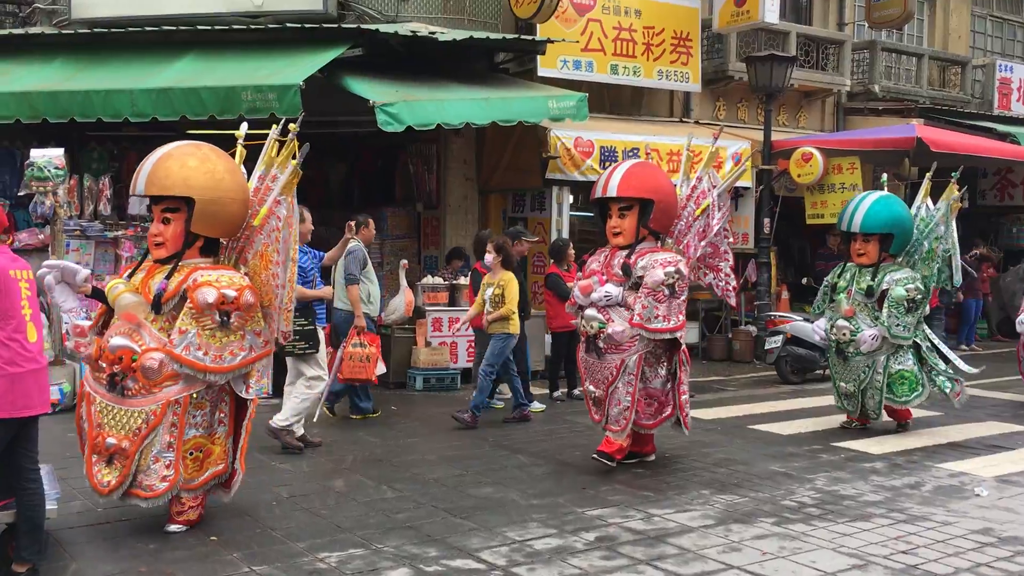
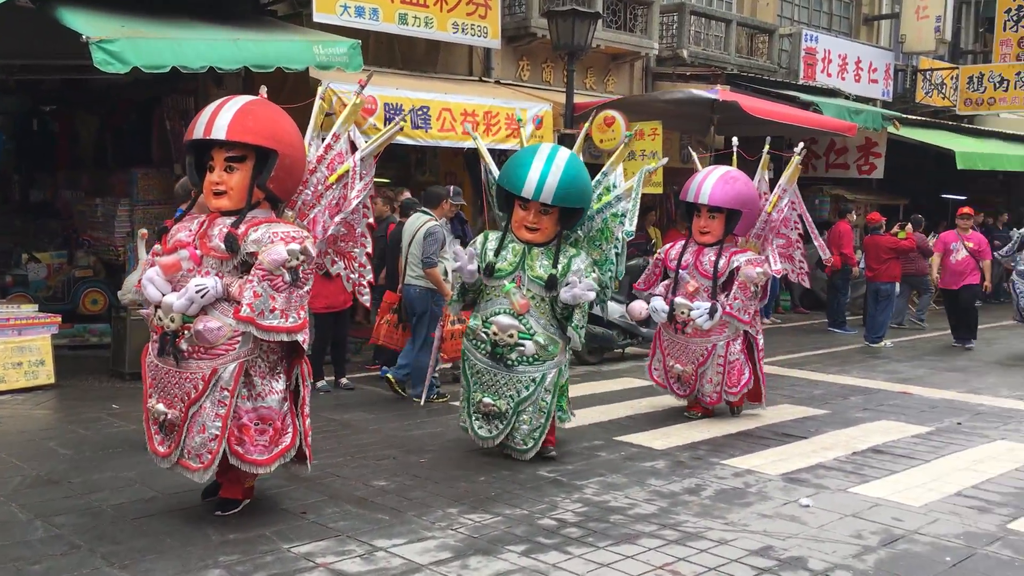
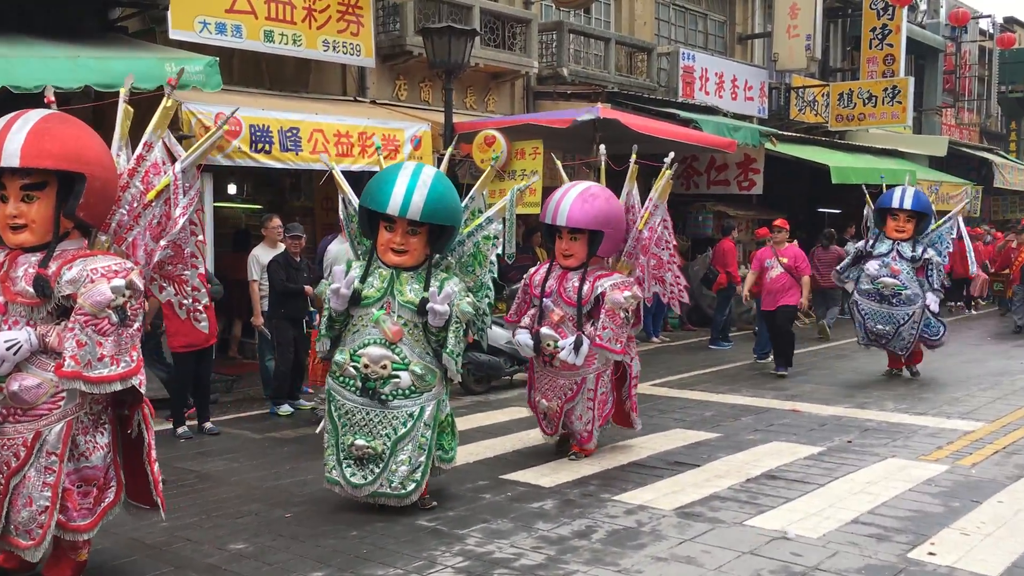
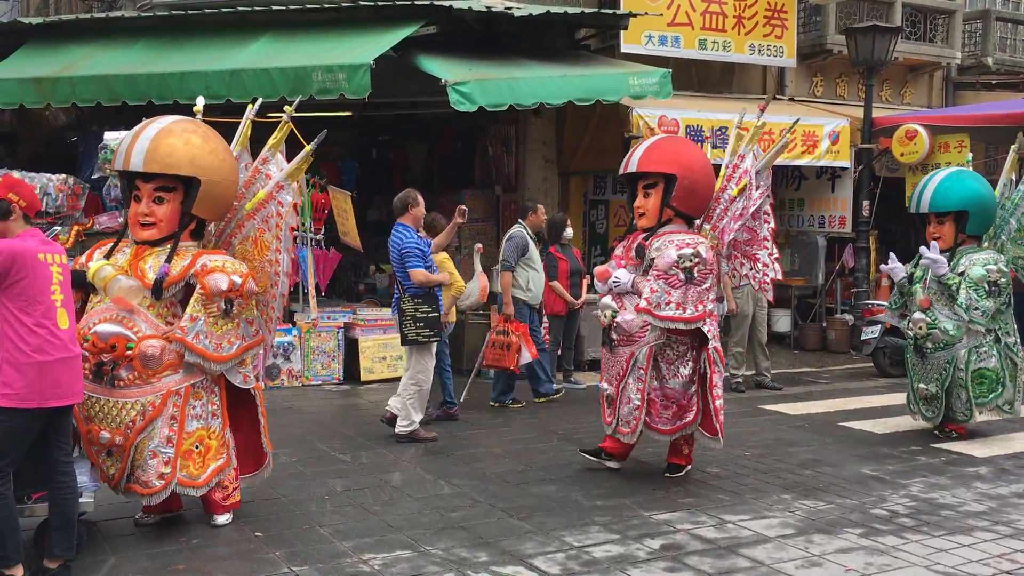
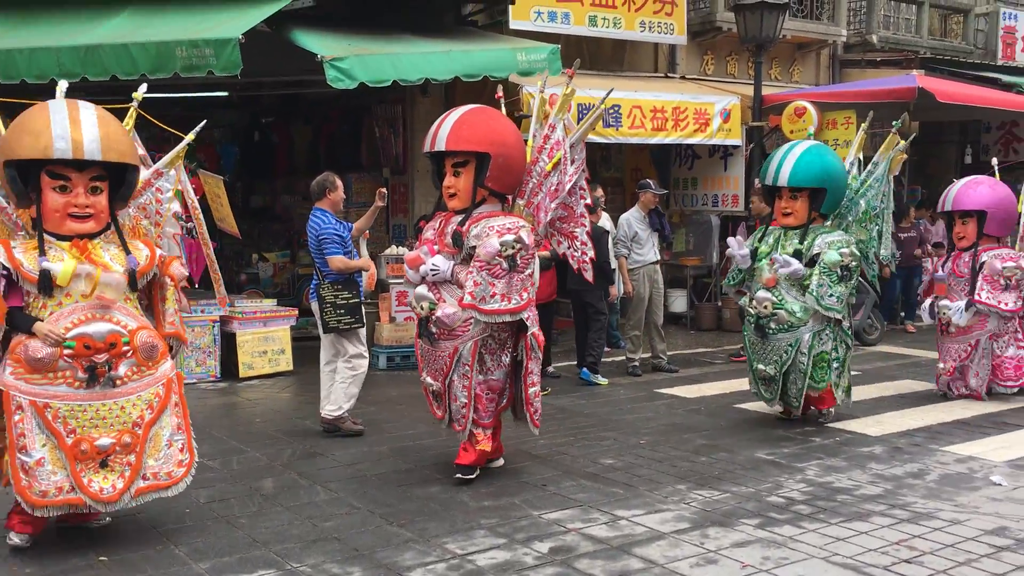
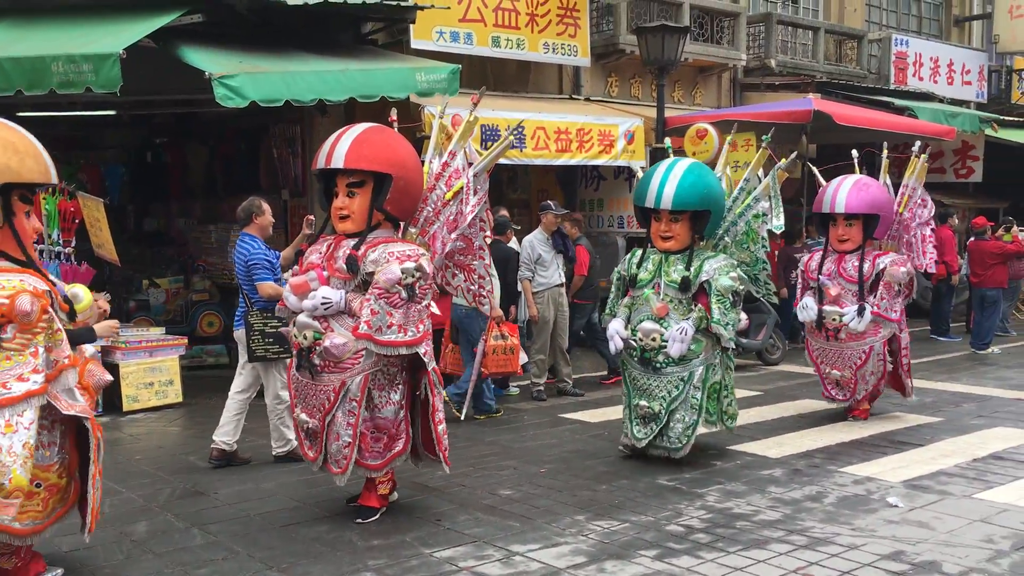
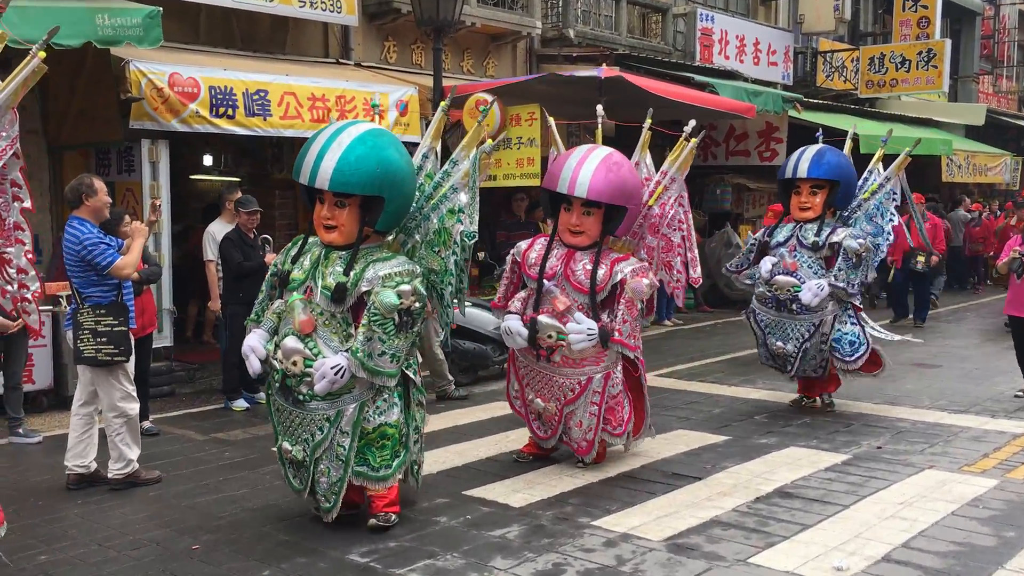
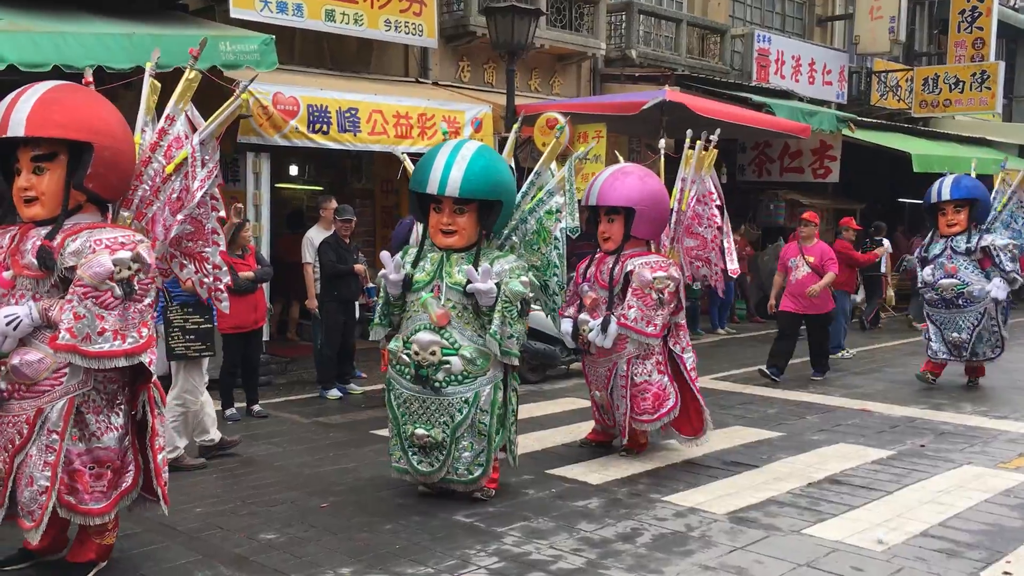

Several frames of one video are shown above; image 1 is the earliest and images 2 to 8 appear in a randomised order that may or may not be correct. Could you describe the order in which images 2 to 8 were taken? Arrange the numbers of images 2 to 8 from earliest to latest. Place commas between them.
4, 5, 6, 2, 3, 8, 7
